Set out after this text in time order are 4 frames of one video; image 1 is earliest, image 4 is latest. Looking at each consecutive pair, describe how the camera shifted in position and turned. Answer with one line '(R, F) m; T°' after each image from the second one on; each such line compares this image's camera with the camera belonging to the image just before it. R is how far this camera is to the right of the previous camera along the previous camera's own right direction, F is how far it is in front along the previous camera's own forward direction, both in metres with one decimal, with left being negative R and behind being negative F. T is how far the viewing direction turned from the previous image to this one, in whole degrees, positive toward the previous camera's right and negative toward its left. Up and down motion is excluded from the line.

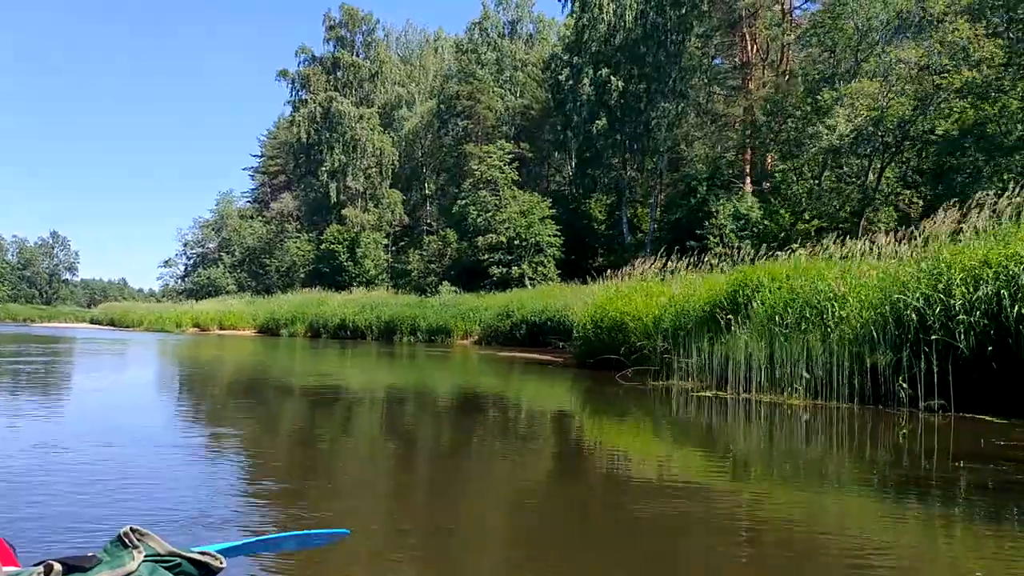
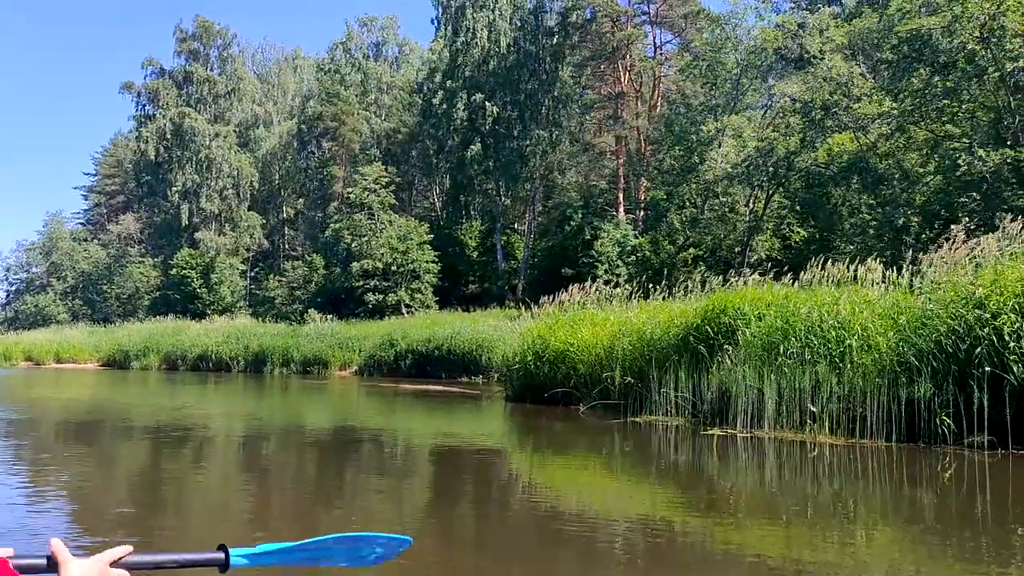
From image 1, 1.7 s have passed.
(-1.0, +1.0) m; +10°
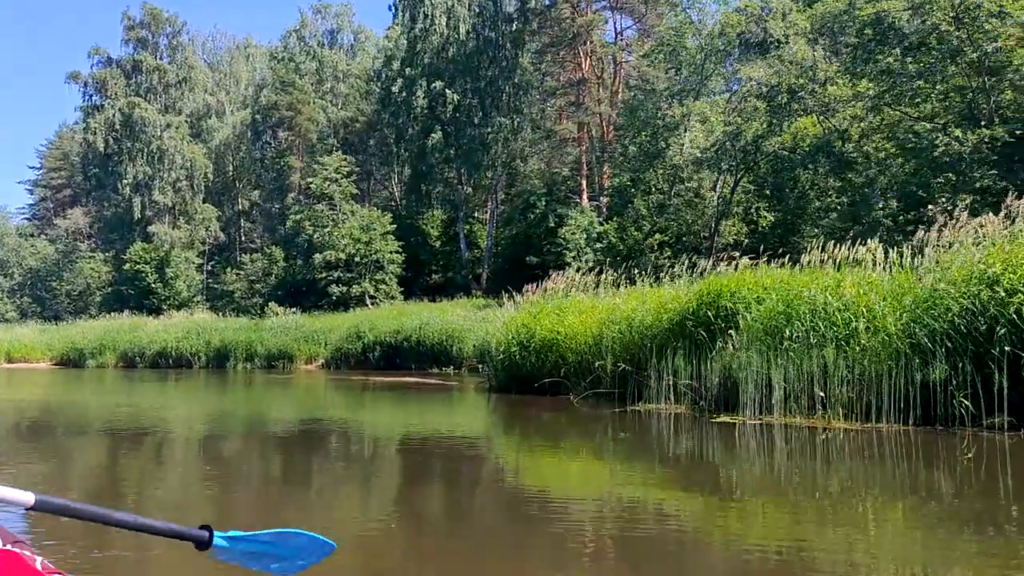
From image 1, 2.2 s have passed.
(-0.3, +0.3) m; +3°
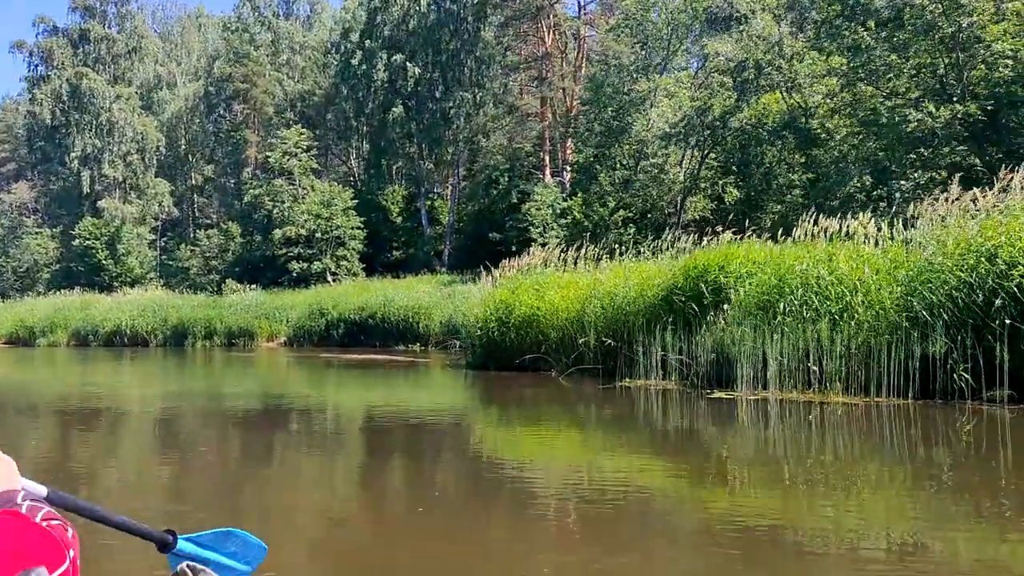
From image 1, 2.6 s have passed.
(-0.3, +0.2) m; +3°
